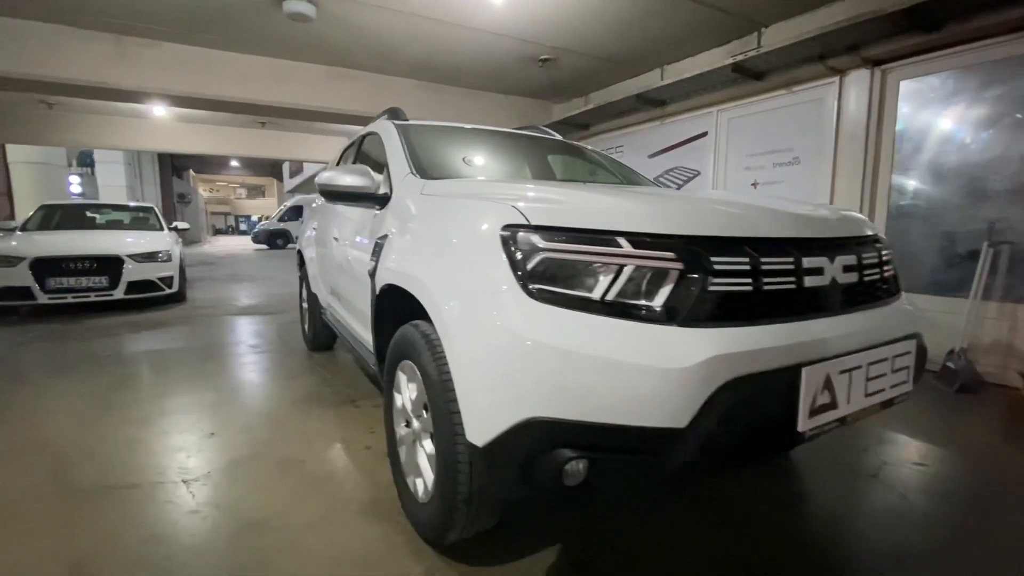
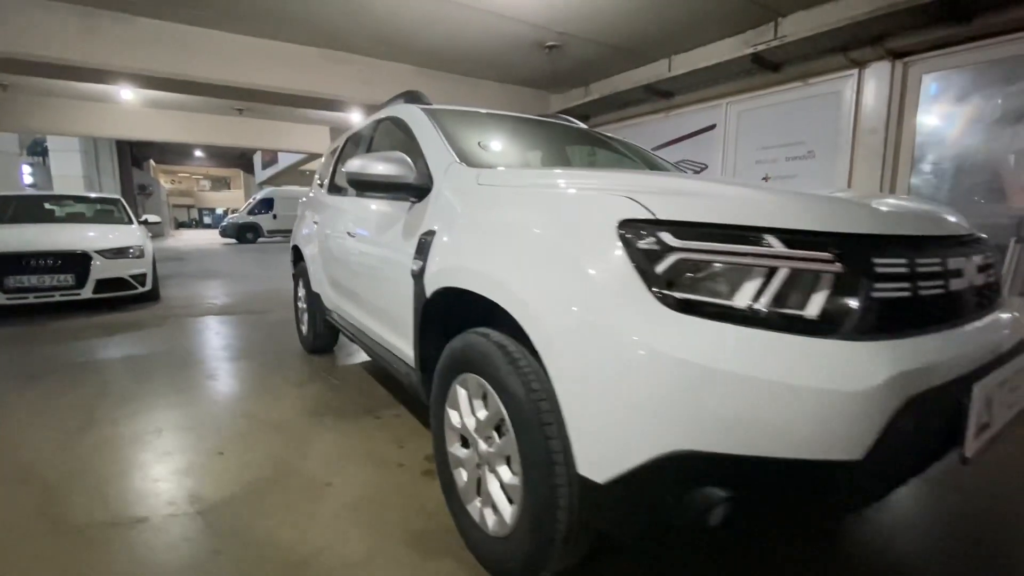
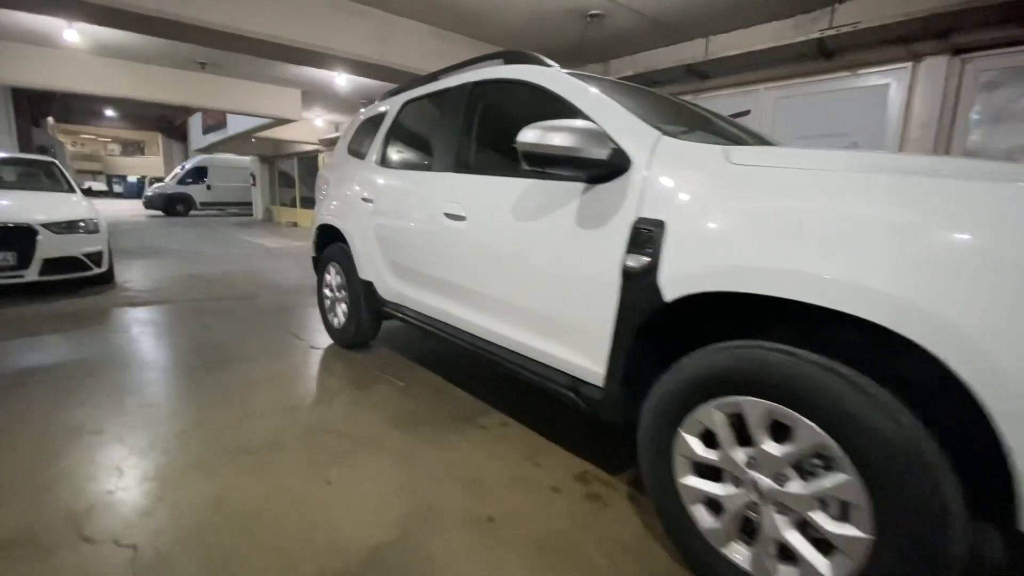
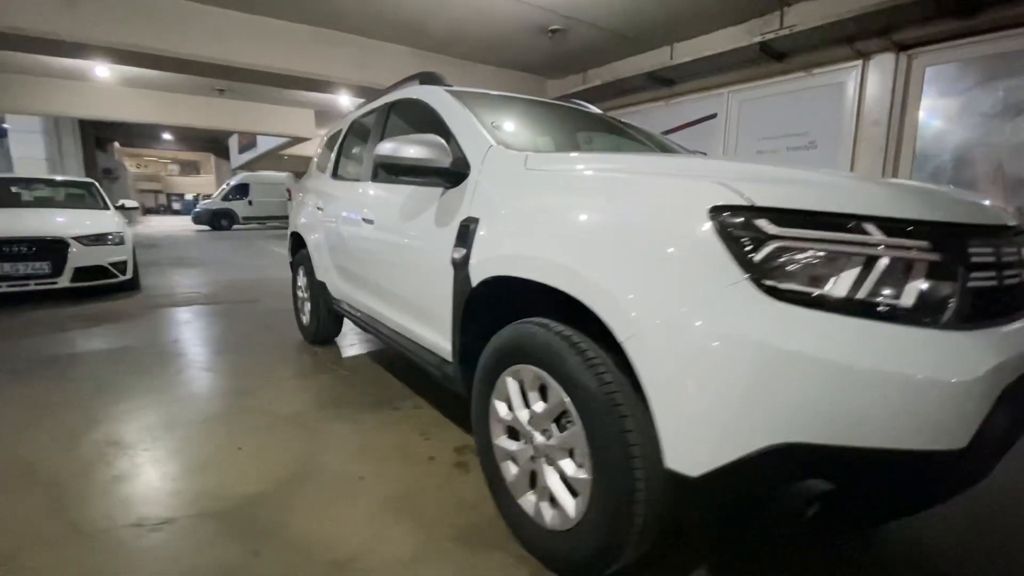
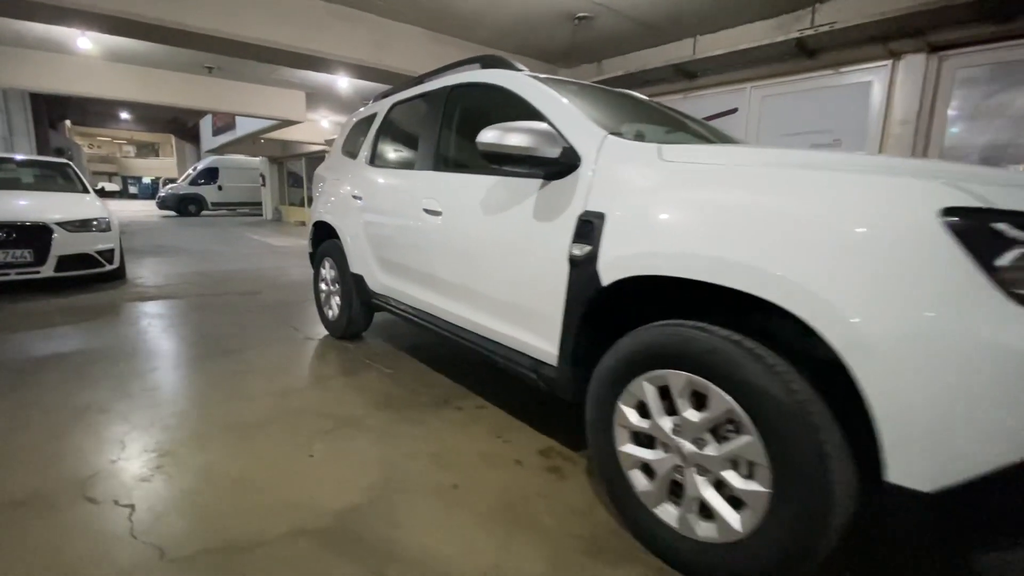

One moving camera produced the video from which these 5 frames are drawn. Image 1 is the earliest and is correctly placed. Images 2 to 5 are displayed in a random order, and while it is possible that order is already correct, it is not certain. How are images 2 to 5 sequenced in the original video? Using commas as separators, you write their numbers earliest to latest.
2, 4, 5, 3
